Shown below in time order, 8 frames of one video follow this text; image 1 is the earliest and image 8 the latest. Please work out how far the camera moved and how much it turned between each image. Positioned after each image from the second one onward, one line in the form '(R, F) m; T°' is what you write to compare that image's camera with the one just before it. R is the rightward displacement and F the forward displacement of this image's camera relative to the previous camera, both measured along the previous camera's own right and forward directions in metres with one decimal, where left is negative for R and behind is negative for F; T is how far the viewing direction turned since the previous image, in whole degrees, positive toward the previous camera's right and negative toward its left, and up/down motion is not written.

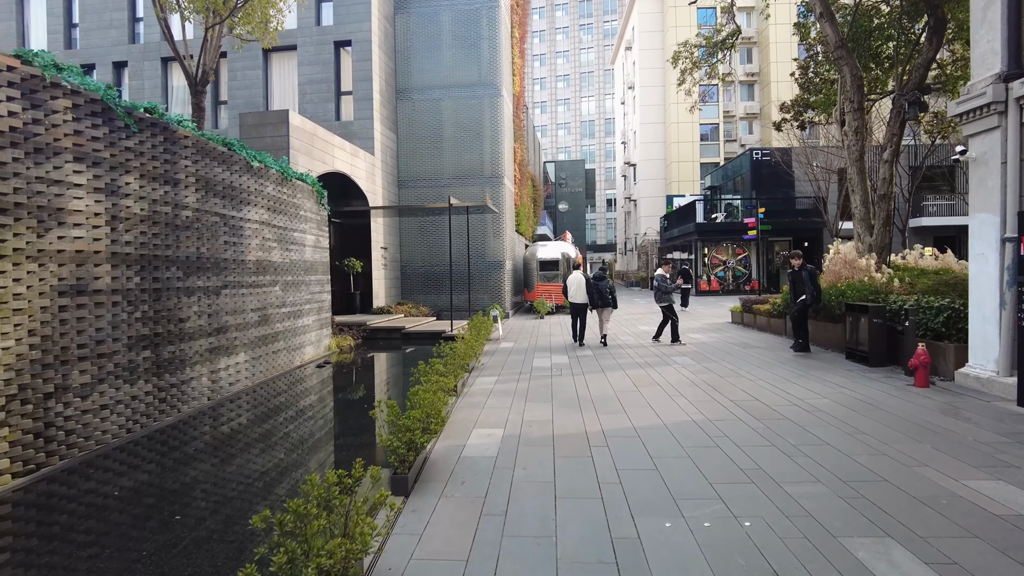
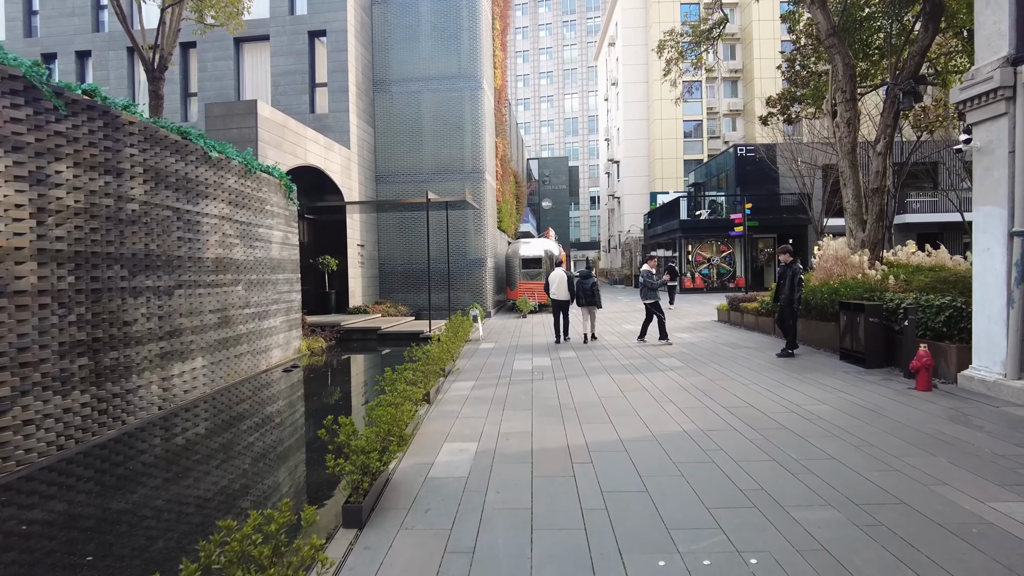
(+0.1, +0.5) m; +1°
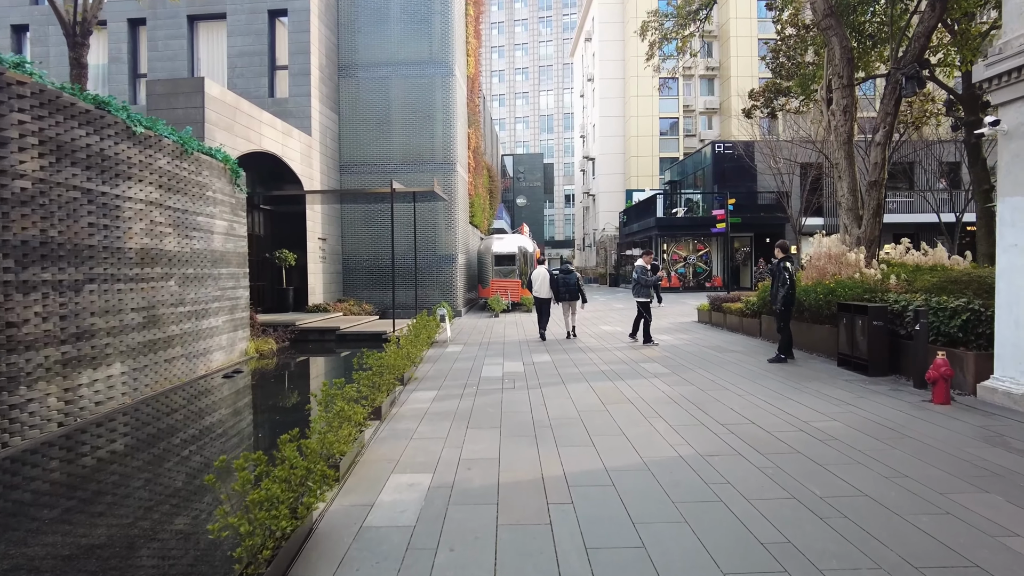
(+0.1, +0.9) m; +2°
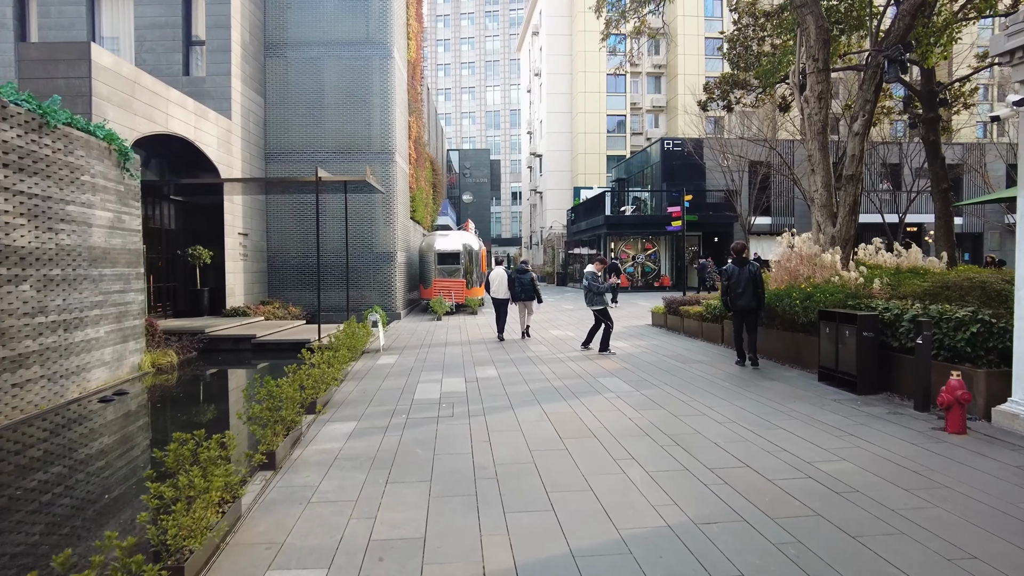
(+0.1, +1.2) m; +5°
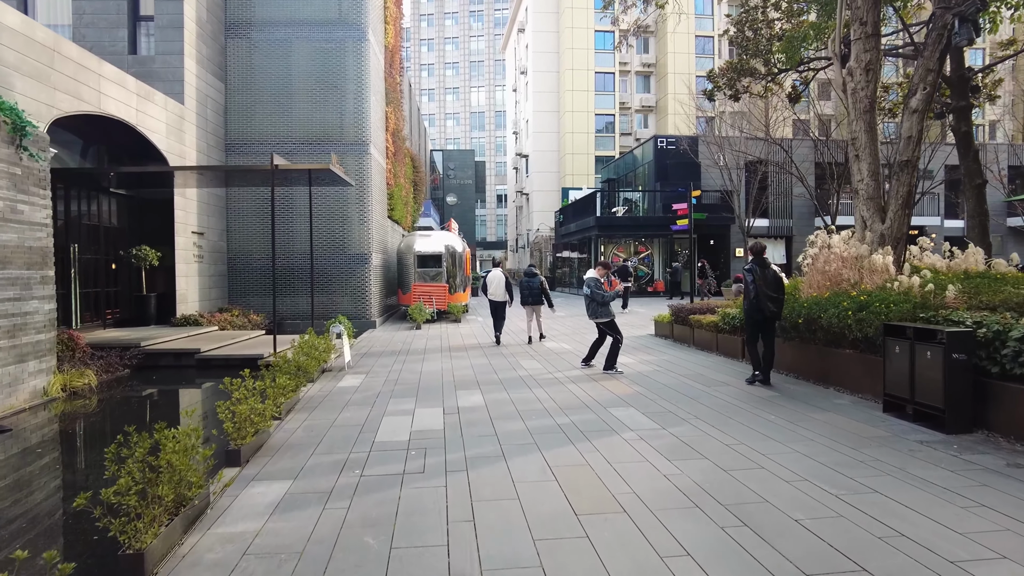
(-0.1, +1.5) m; +1°
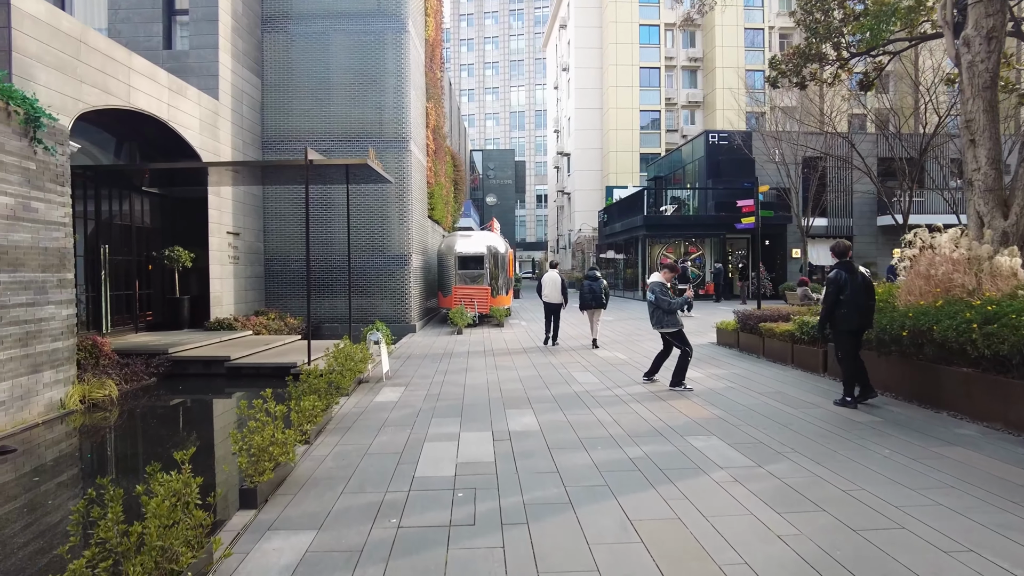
(-0.2, +0.8) m; -3°
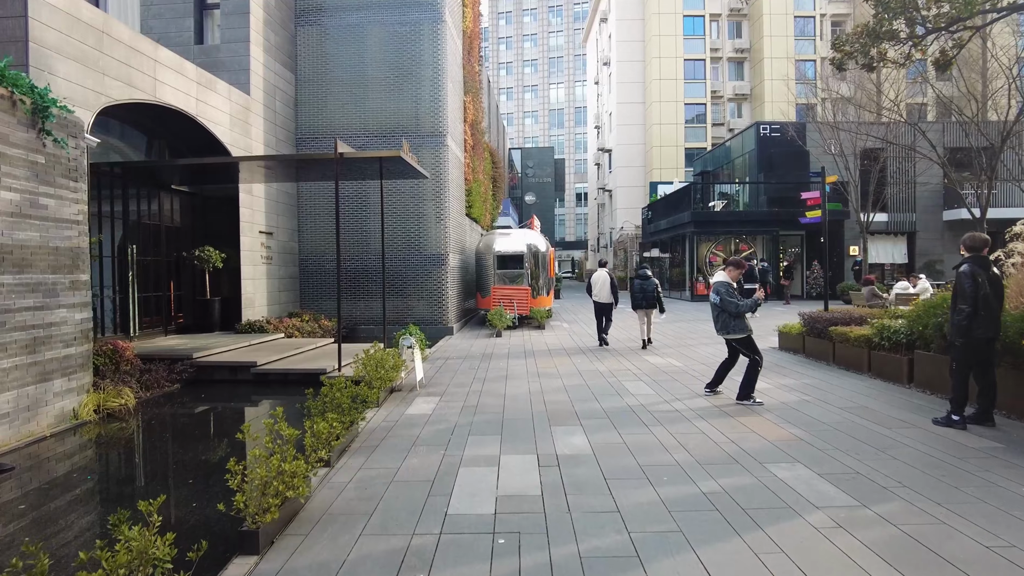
(-0.1, +0.7) m; -3°
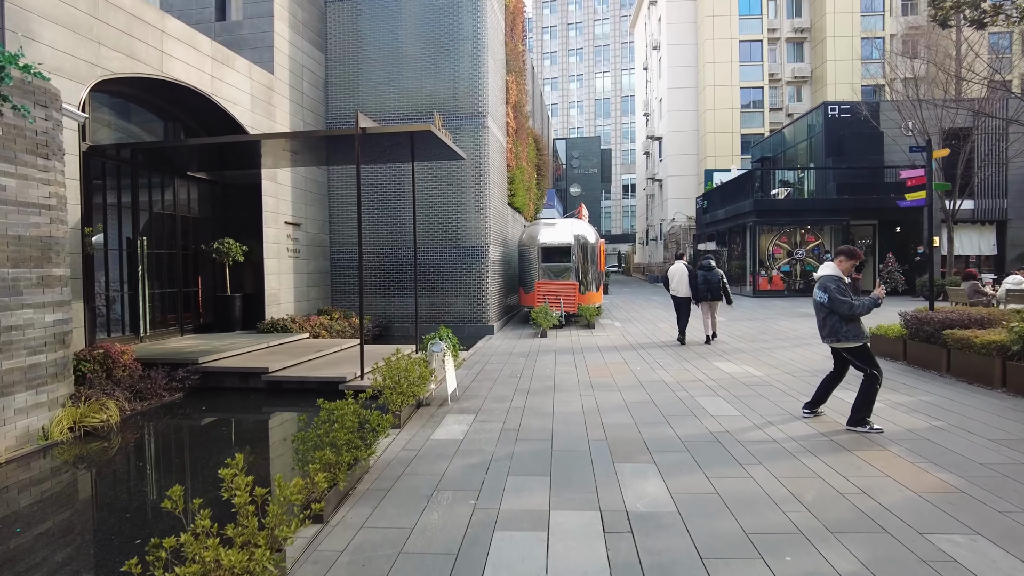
(0.0, +1.2) m; -4°
